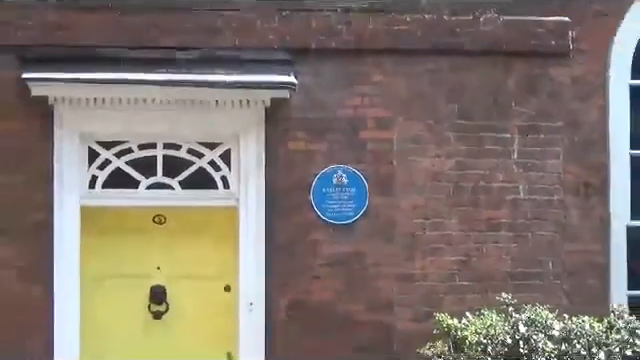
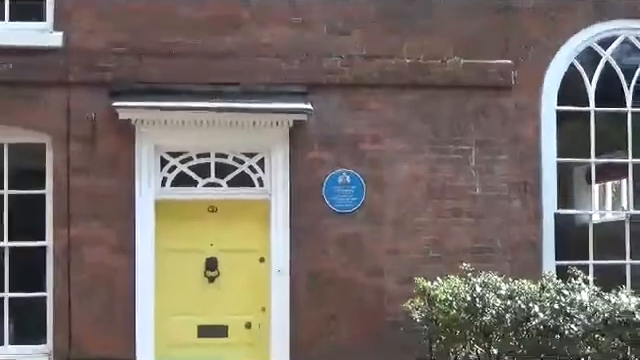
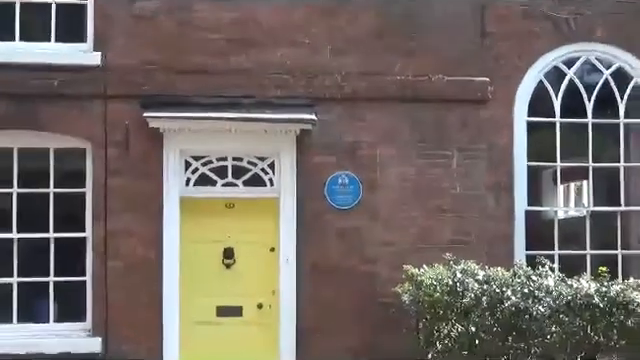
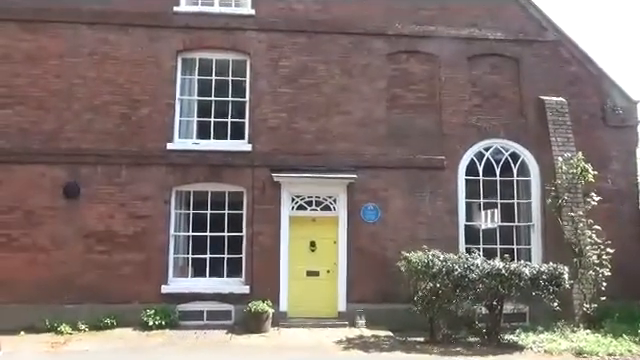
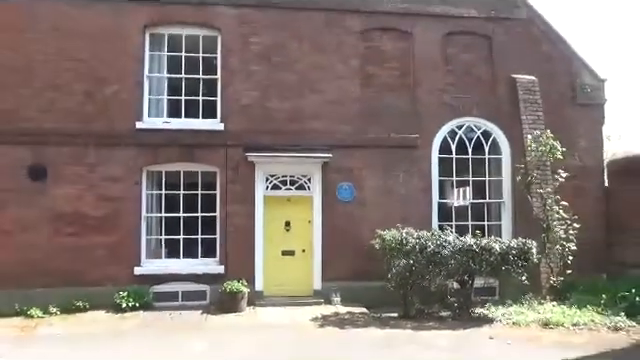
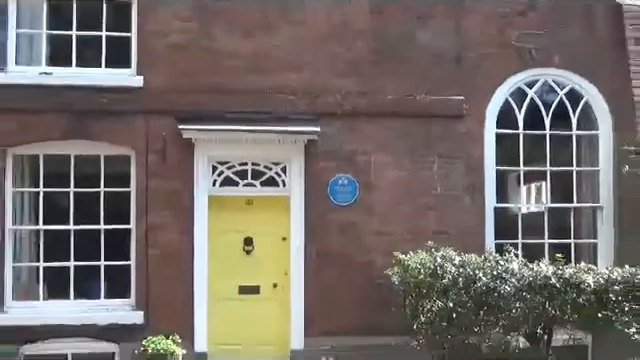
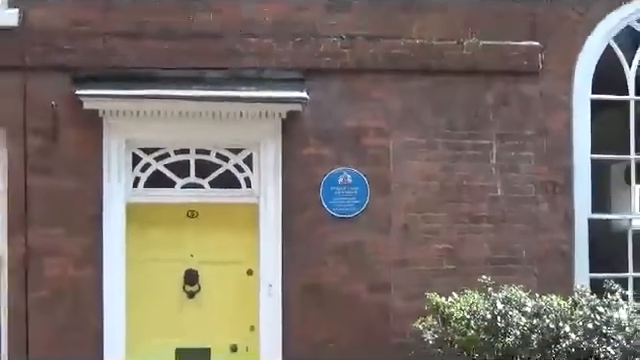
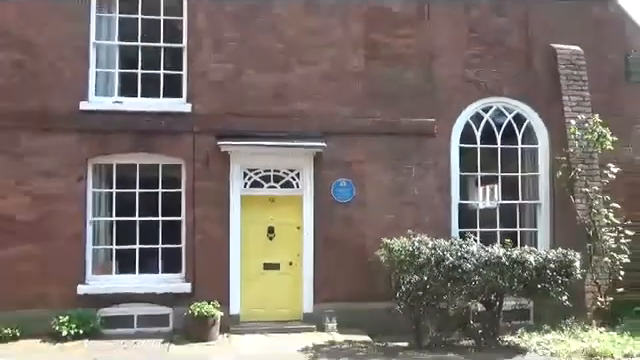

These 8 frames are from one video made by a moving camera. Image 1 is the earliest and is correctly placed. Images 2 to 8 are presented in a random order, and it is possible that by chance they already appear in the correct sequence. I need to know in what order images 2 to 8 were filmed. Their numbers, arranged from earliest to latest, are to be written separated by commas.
7, 2, 3, 6, 8, 5, 4
